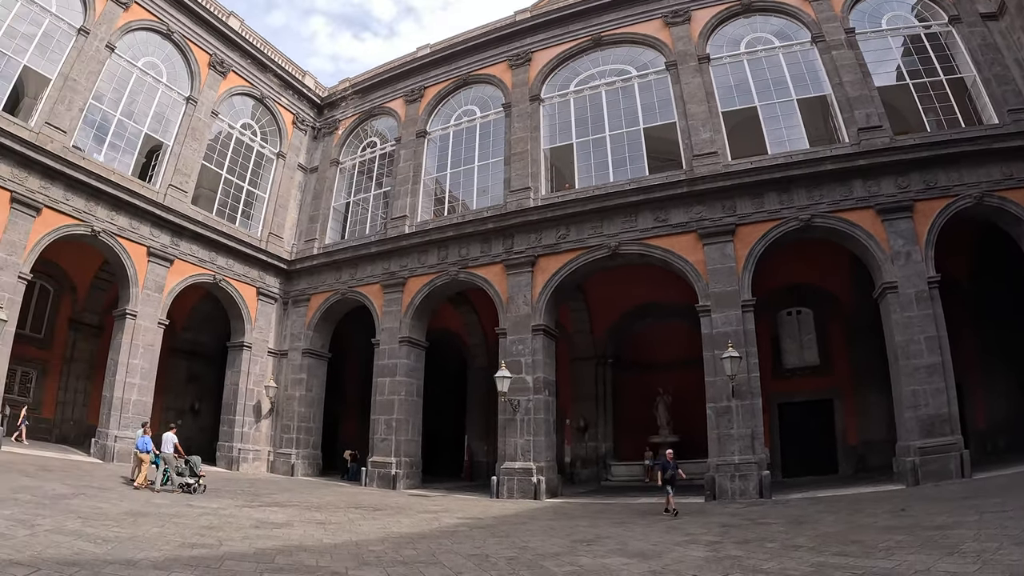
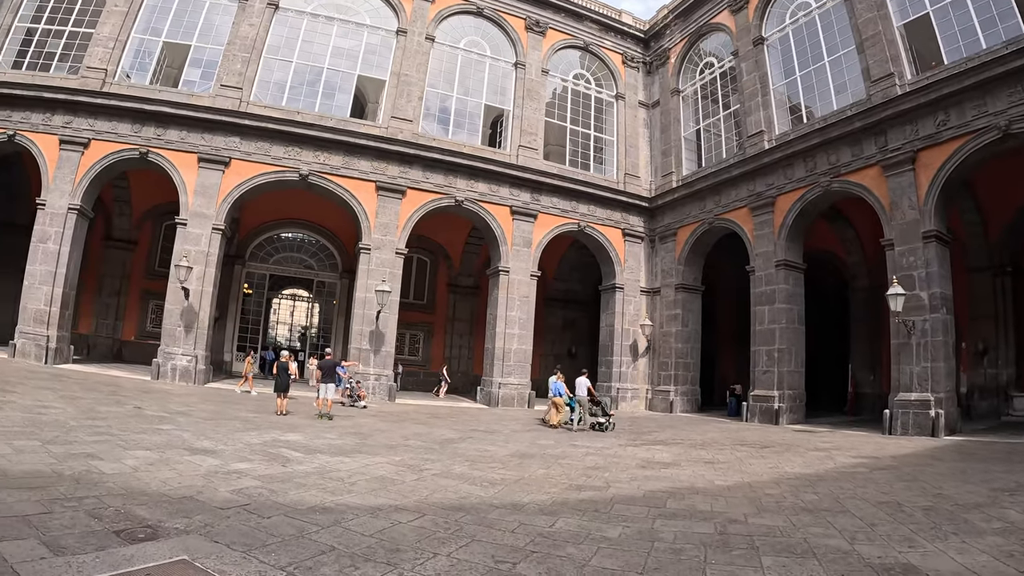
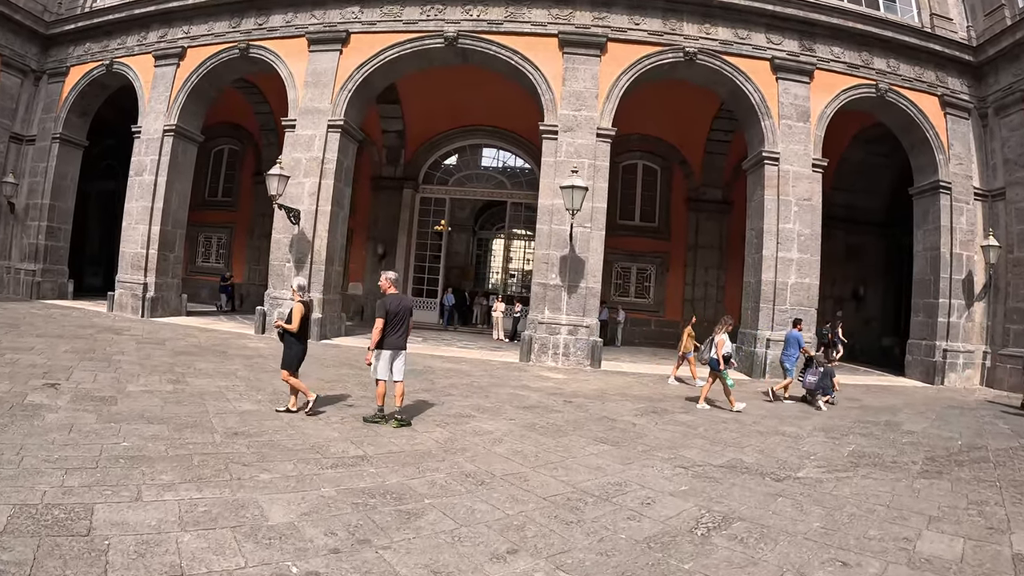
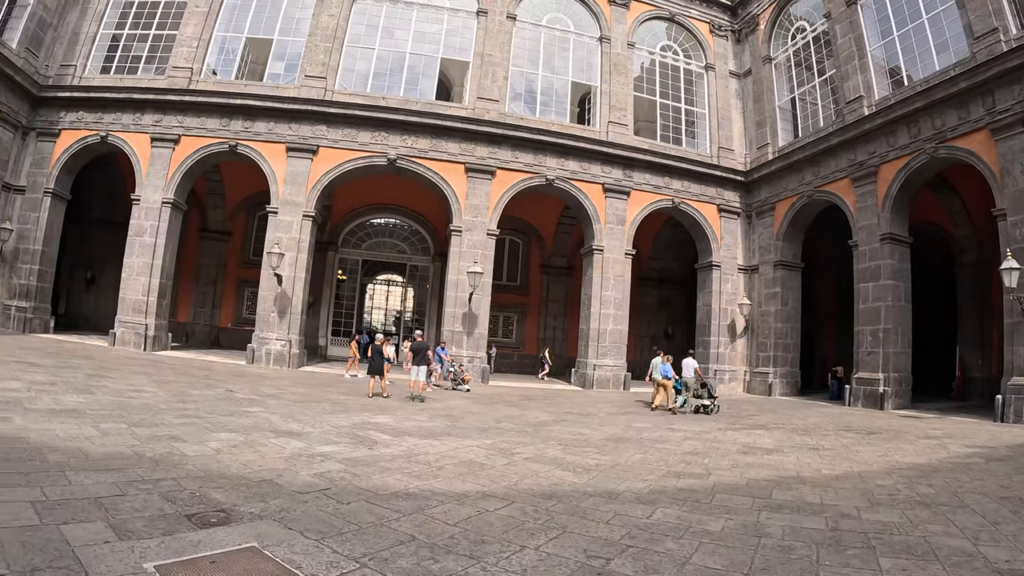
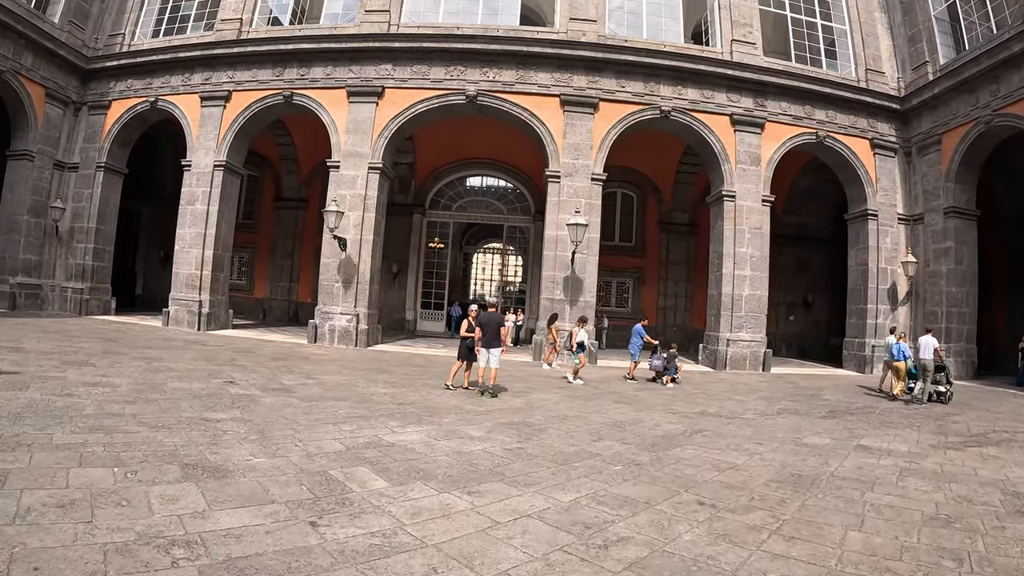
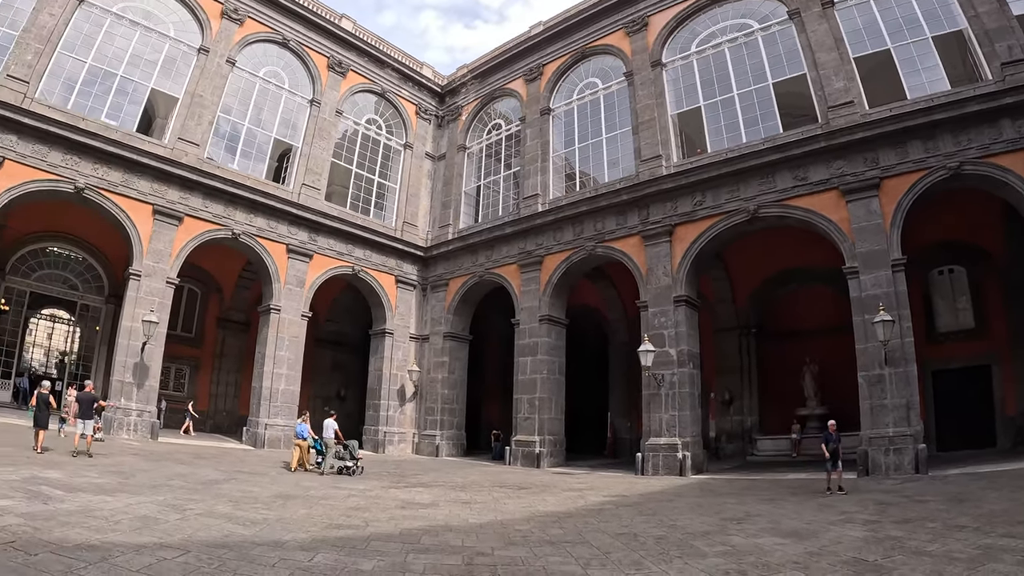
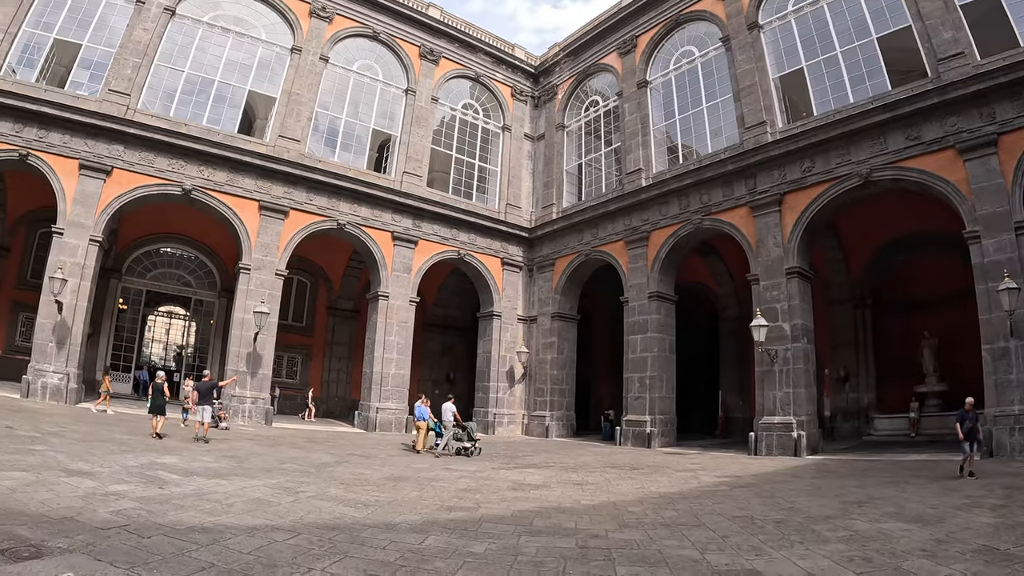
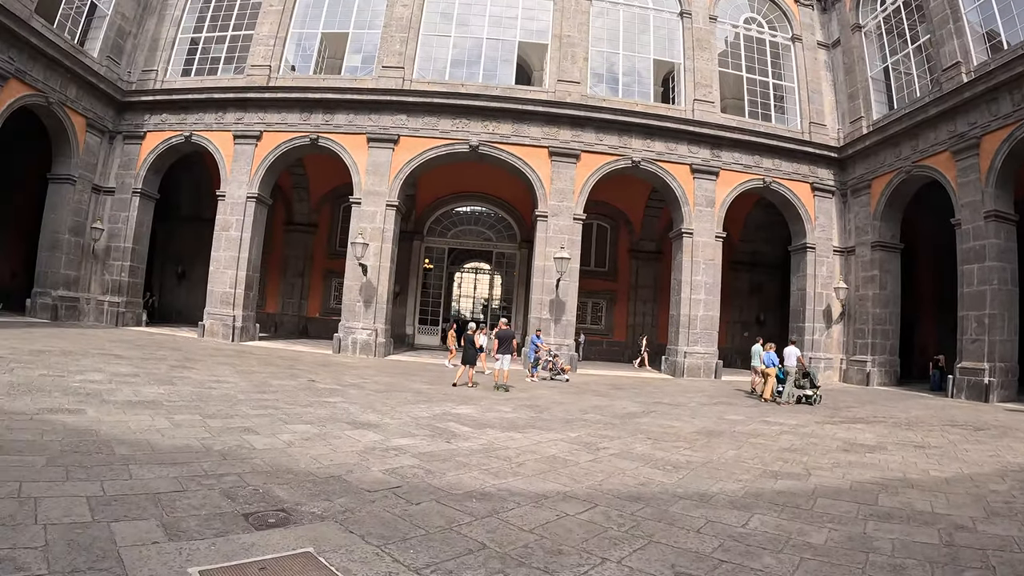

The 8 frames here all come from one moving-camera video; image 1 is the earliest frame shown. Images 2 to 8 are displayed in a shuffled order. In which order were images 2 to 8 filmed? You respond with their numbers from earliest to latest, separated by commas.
6, 7, 2, 4, 8, 5, 3
